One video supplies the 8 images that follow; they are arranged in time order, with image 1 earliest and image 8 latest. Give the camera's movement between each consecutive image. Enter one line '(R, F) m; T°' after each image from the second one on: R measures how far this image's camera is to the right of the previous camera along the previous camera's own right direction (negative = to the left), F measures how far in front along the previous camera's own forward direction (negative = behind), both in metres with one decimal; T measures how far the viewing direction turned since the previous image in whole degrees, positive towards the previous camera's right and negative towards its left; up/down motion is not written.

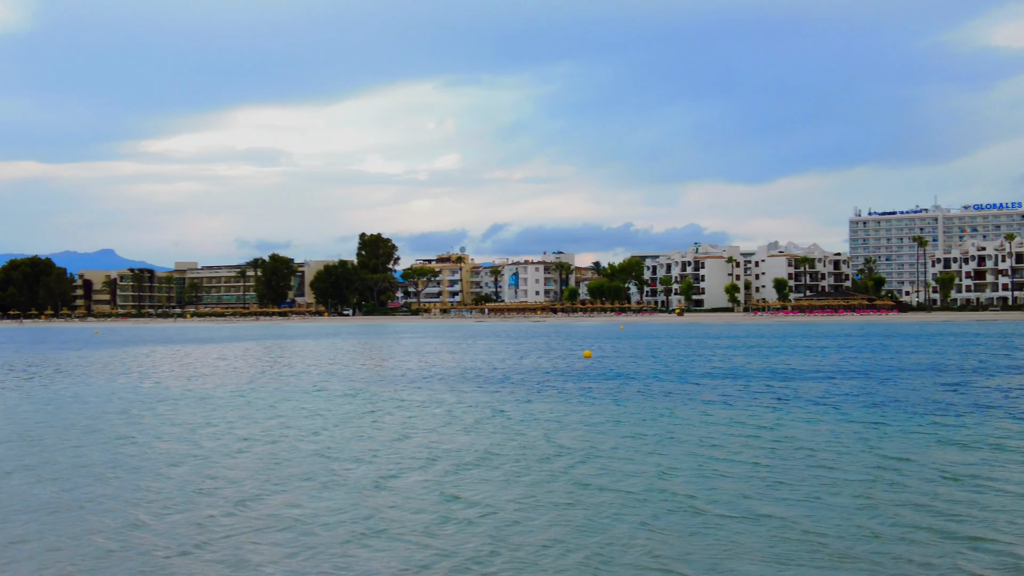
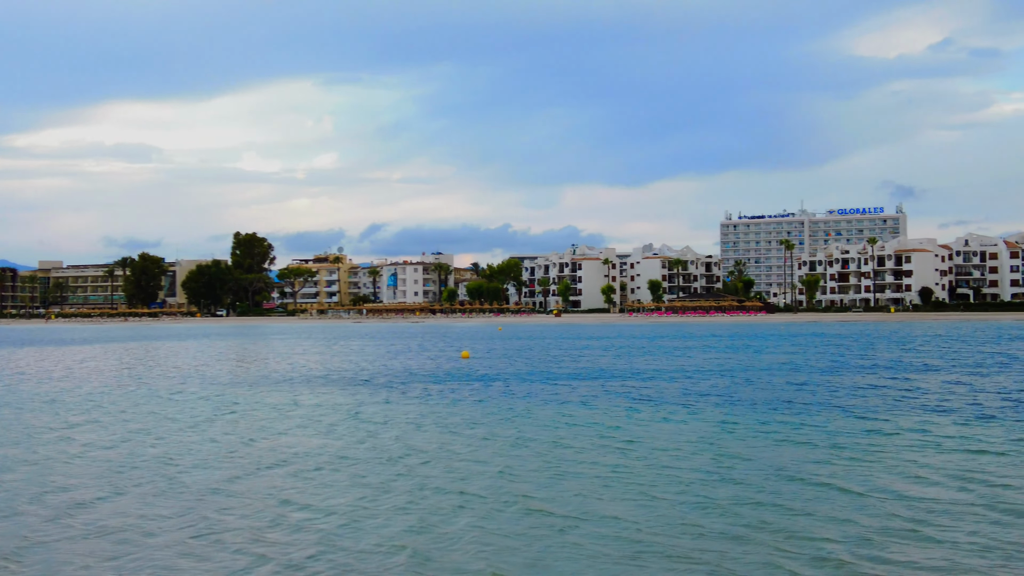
(+1.1, -0.2) m; +6°
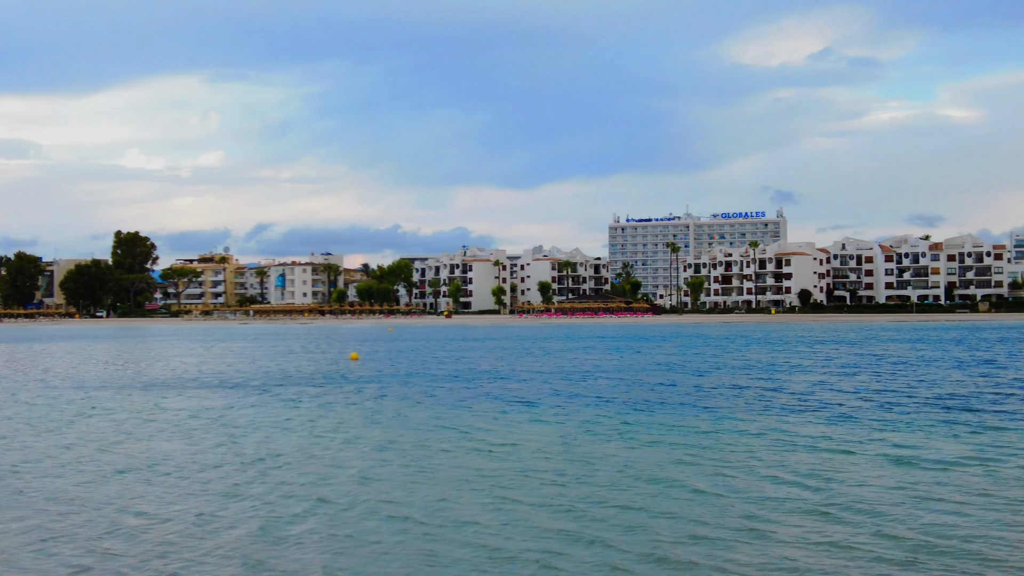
(+0.7, -0.2) m; +5°
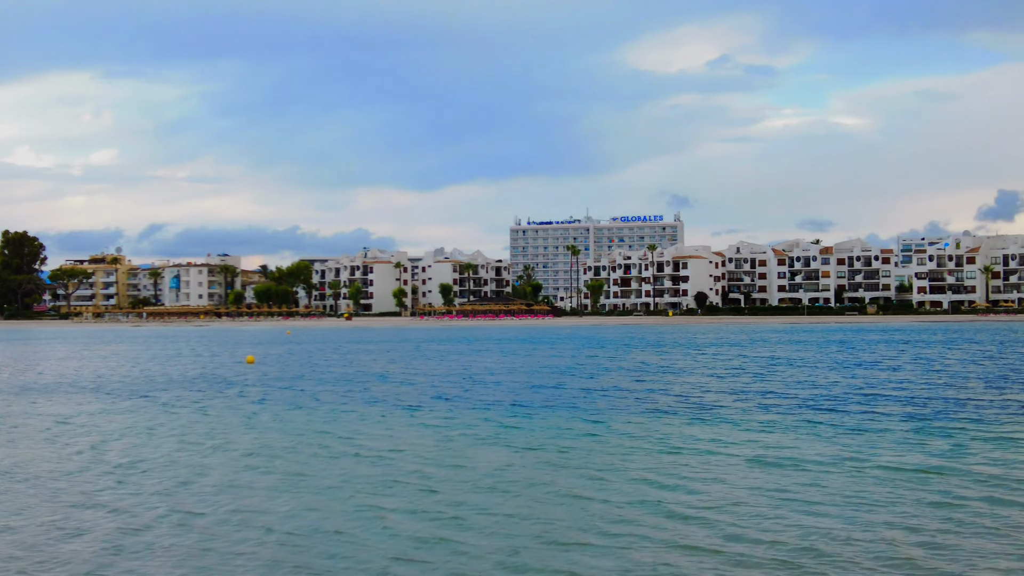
(+0.7, -0.1) m; +5°
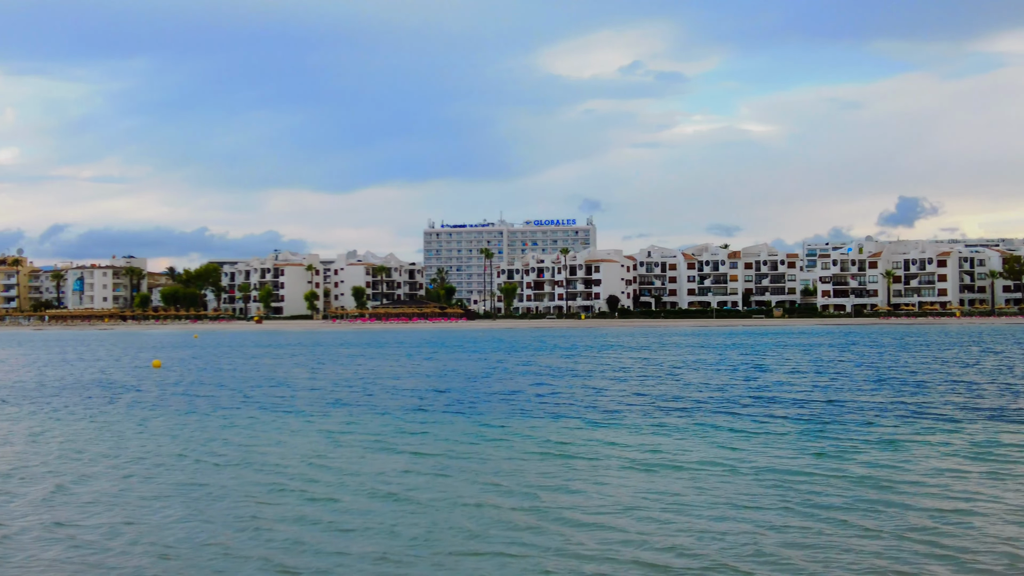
(+0.6, 0.0) m; +4°
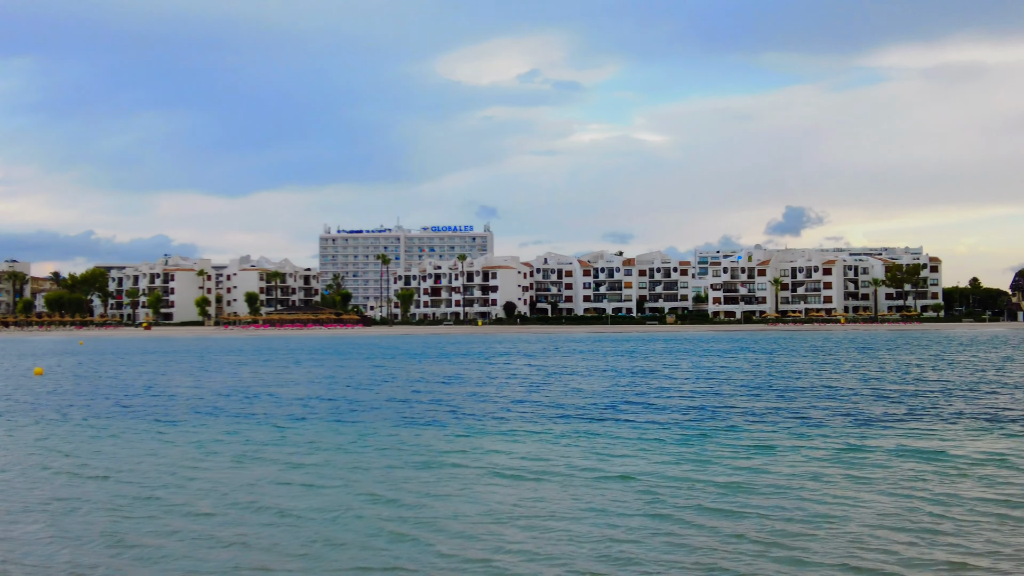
(+0.6, +0.2) m; +5°
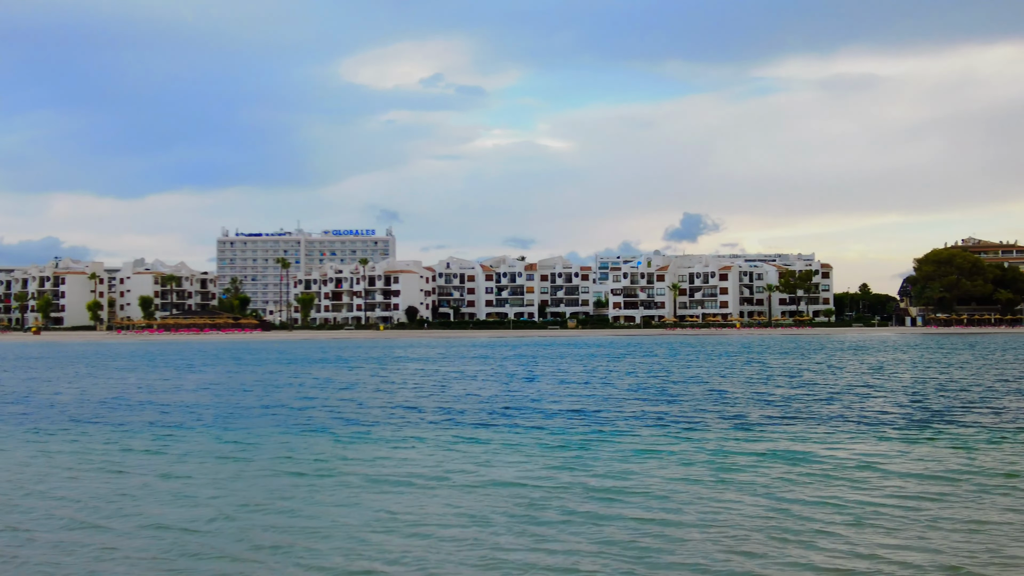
(+0.4, +0.1) m; +5°
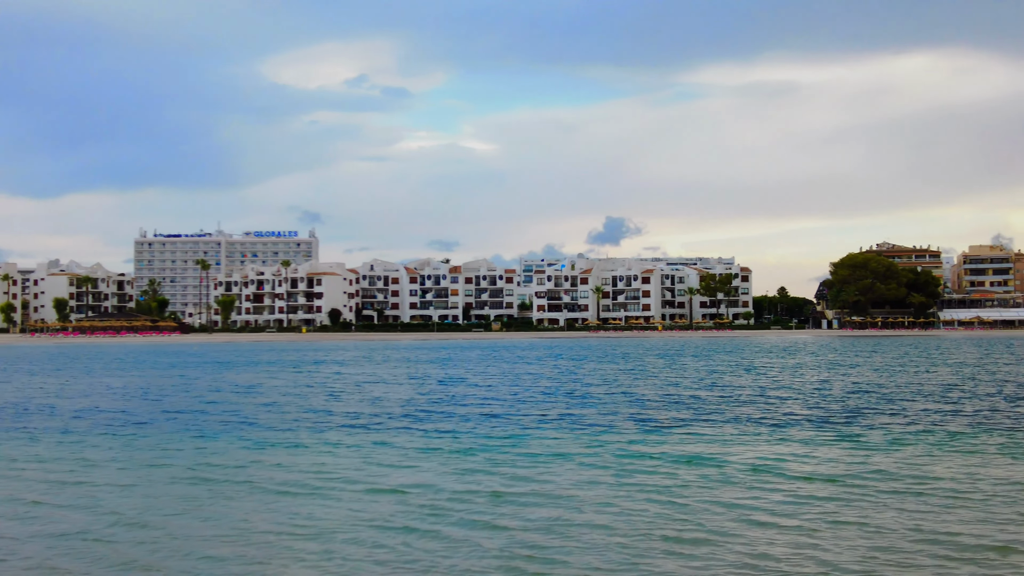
(+0.4, +0.1) m; +4°
